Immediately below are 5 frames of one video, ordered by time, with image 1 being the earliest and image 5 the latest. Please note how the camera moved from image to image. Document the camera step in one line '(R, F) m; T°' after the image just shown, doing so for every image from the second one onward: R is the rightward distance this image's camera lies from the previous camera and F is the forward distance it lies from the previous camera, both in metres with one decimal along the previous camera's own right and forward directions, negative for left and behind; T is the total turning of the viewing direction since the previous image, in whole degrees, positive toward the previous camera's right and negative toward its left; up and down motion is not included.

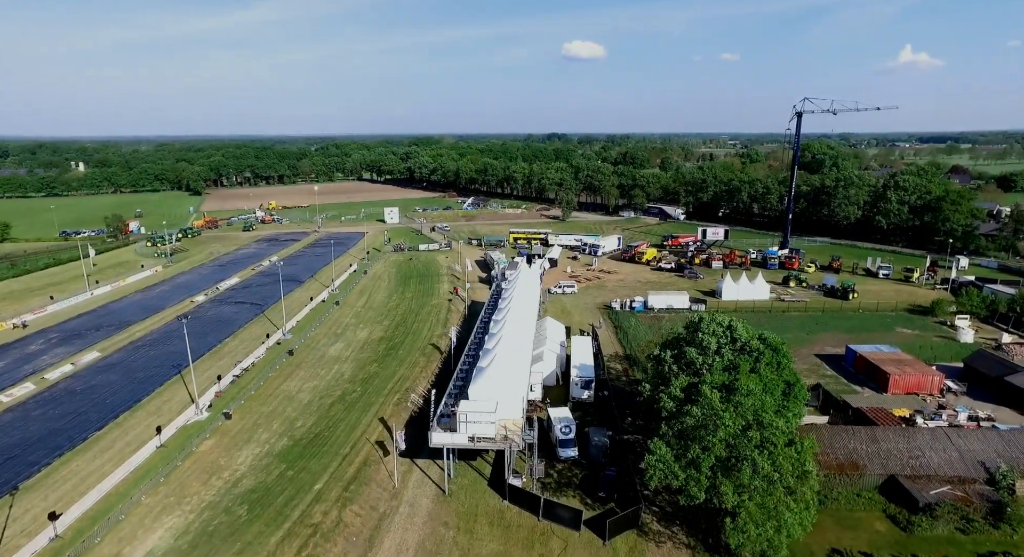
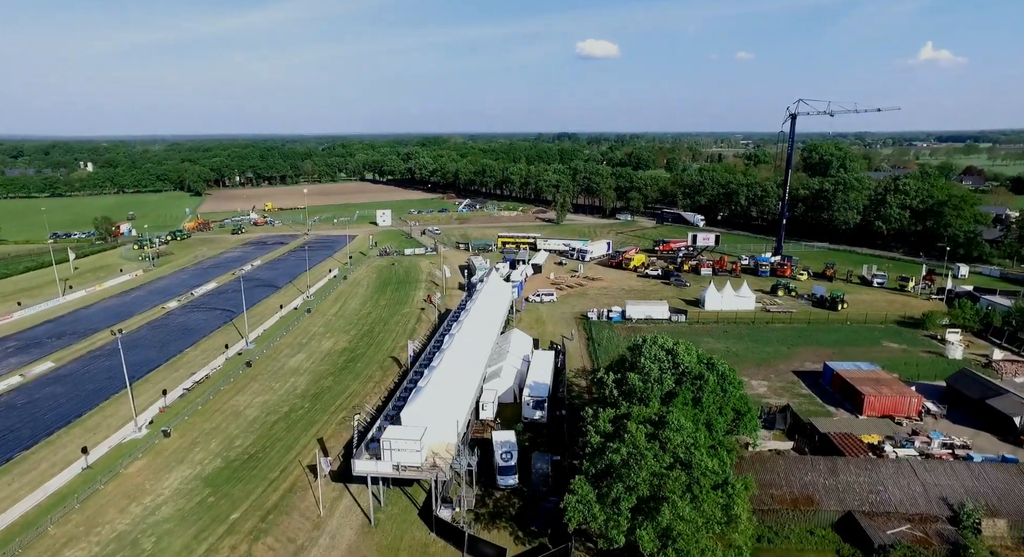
(+2.8, +1.3) m; -1°
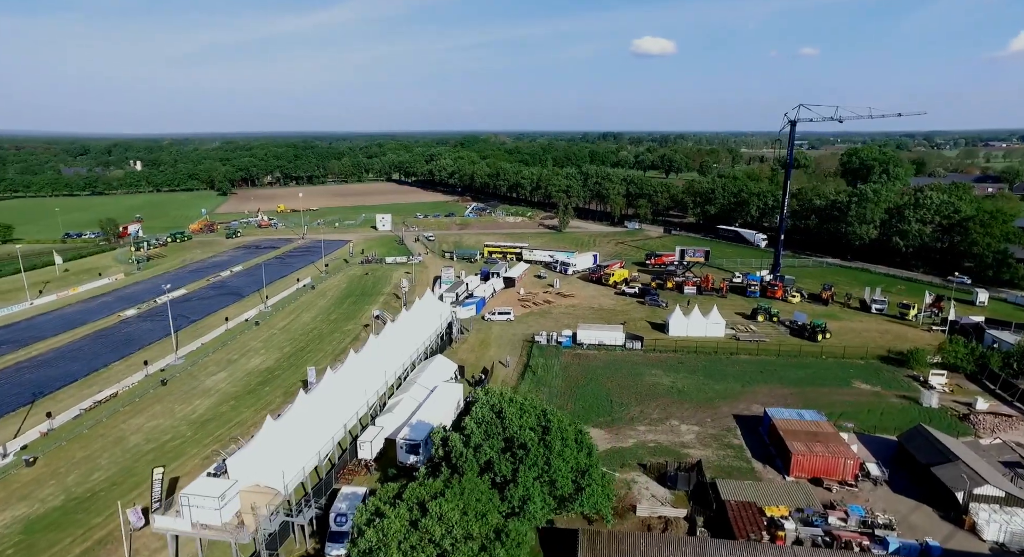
(+7.0, +2.8) m; -5°
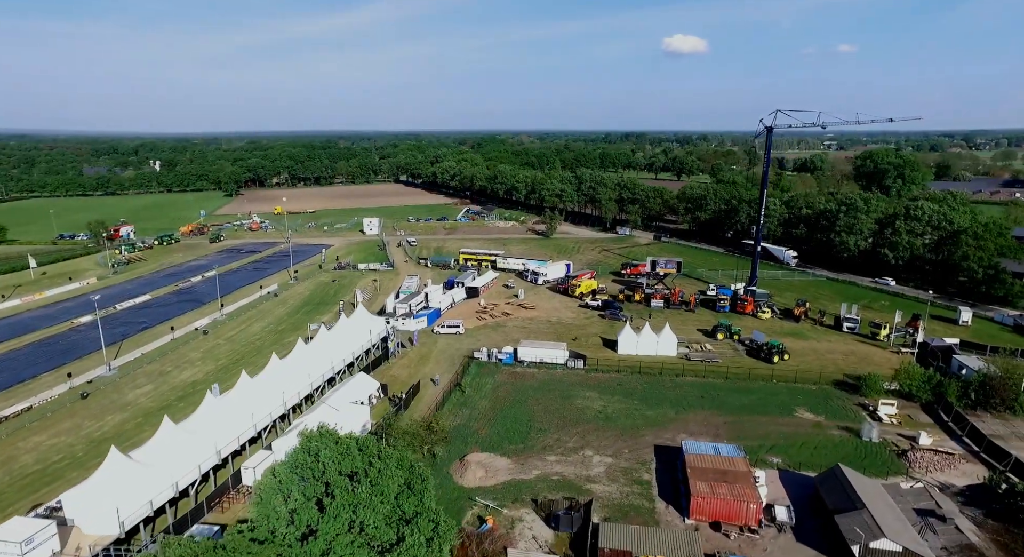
(+5.5, +1.5) m; -3°
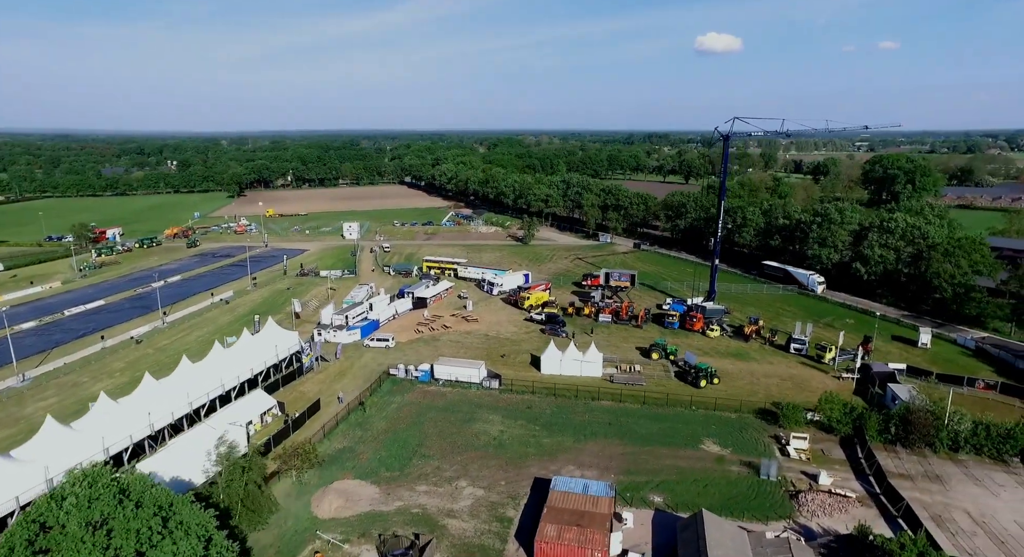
(+6.8, +1.4) m; -3°
